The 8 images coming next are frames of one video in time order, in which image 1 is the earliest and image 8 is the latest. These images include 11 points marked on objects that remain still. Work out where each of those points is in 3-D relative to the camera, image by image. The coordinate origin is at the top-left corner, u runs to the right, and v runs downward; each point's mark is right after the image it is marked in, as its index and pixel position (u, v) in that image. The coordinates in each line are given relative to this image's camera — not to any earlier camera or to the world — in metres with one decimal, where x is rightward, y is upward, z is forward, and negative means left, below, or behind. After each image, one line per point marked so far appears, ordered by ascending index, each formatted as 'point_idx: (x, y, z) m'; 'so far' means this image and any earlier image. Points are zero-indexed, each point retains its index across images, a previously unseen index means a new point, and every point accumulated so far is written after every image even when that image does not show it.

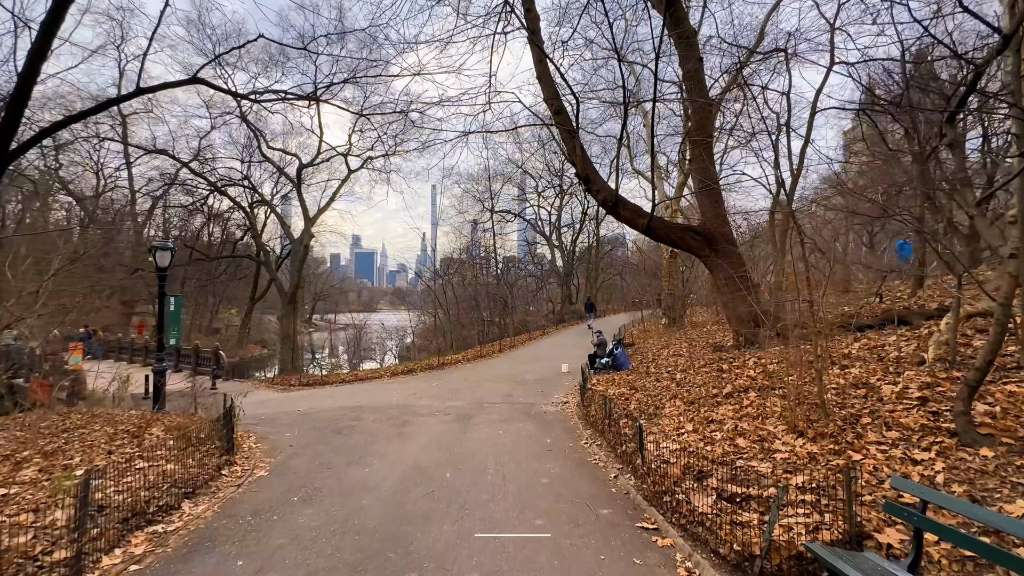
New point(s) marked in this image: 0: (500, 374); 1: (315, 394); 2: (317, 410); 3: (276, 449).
0: (-0.4, -2.9, +14.8) m
1: (-6.1, -3.3, +13.9) m
2: (-4.5, -2.9, +10.5) m
3: (-3.7, -2.5, +7.1) m
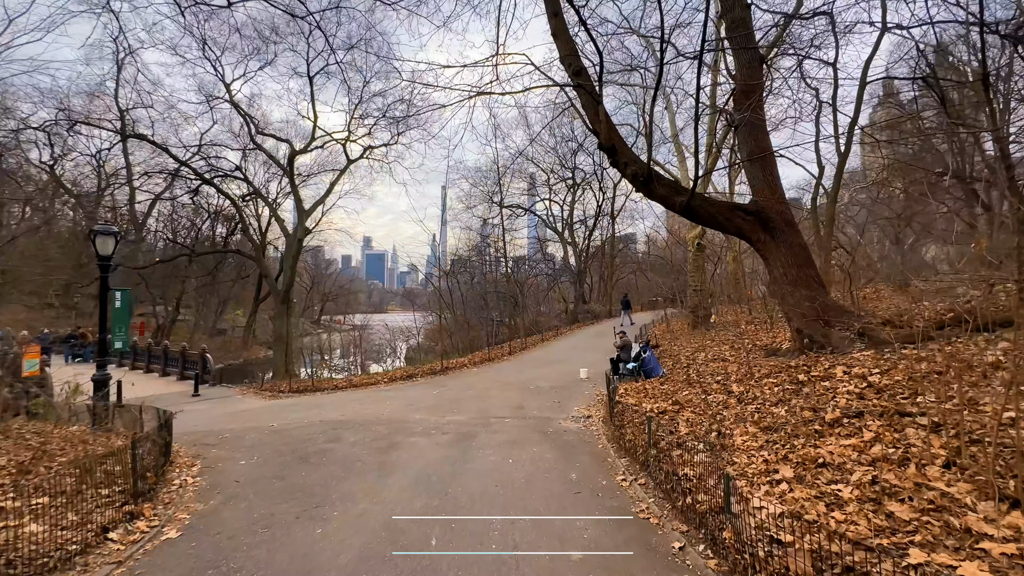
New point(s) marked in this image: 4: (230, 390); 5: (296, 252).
0: (-0.1, -2.7, +13.1) m
1: (-5.8, -3.1, +12.3) m
2: (-4.3, -2.7, +8.8) m
3: (-3.6, -2.4, +5.4) m
4: (-10.3, -3.7, +16.3) m
5: (-9.5, +1.6, +19.6) m
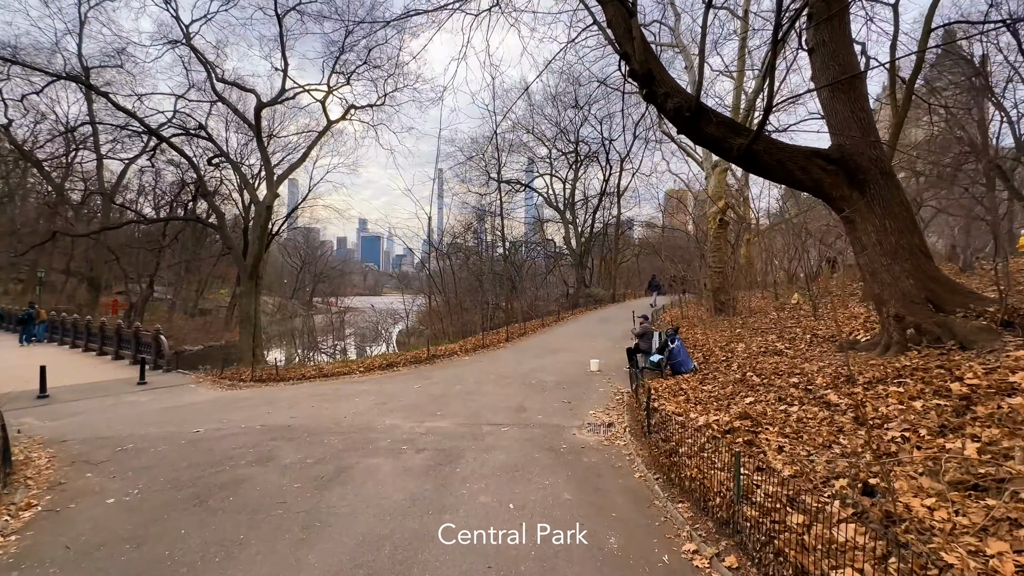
0: (-0.1, -2.1, +11.0) m
1: (-5.8, -2.5, +10.2) m
2: (-4.3, -2.2, +6.7) m
3: (-3.5, -2.0, +3.3) m
4: (-10.4, -2.8, +14.2) m
5: (-9.5, +2.6, +17.3) m
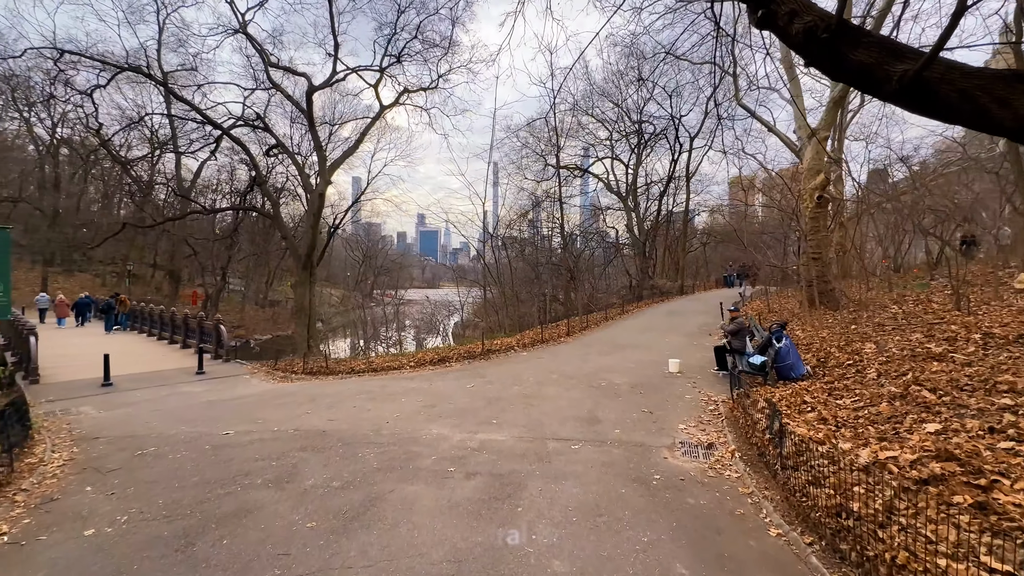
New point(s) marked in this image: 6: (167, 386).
0: (+1.3, -1.8, +9.7) m
1: (-4.5, -2.2, +9.5) m
2: (-3.4, -2.0, +5.9) m
3: (-3.1, -1.8, +2.4) m
4: (-8.5, -2.5, +14.0) m
5: (-7.3, +3.0, +16.9) m
6: (-9.2, -2.6, +11.9) m
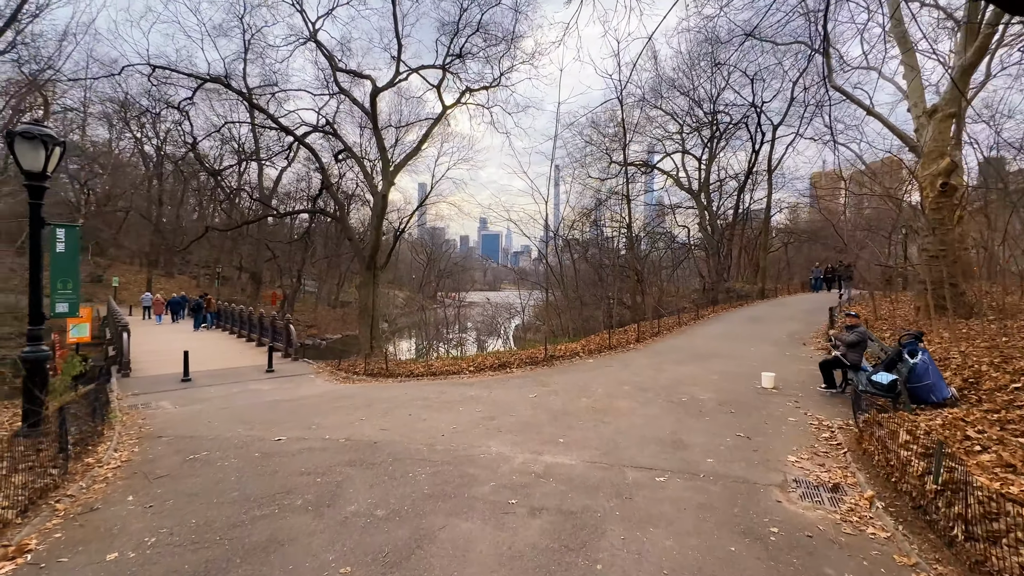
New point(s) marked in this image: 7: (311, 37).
0: (+2.6, -1.8, +8.6) m
1: (-3.1, -2.2, +9.3) m
2: (-2.6, -2.0, +5.5) m
3: (-2.7, -1.8, +2.0) m
4: (-6.5, -2.5, +14.3) m
5: (-4.9, +2.9, +17.0) m
6: (-7.5, -2.6, +12.2) m
7: (-7.9, +9.8, +17.5) m
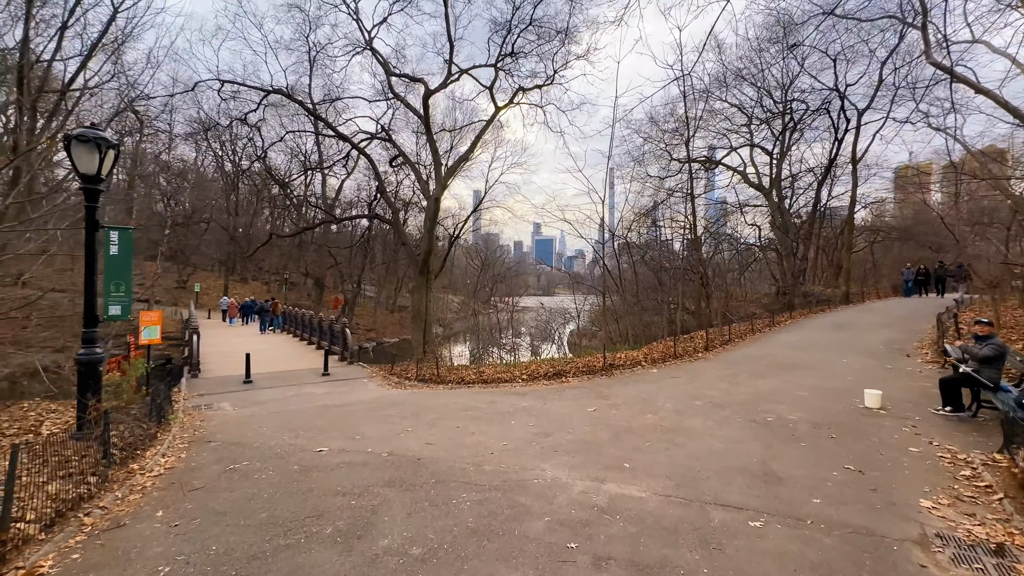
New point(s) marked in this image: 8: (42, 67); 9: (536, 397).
0: (+3.6, -1.9, +7.6) m
1: (-2.1, -2.3, +8.9) m
2: (-1.9, -2.0, +5.2) m
3: (-2.5, -1.8, +1.7) m
4: (-4.8, -2.6, +14.3) m
5: (-2.9, +2.8, +16.9) m
6: (-6.0, -2.7, +12.4) m
7: (-5.8, +9.7, +17.8) m
8: (-13.4, +6.3, +12.8) m
9: (+0.5, -2.0, +8.4) m
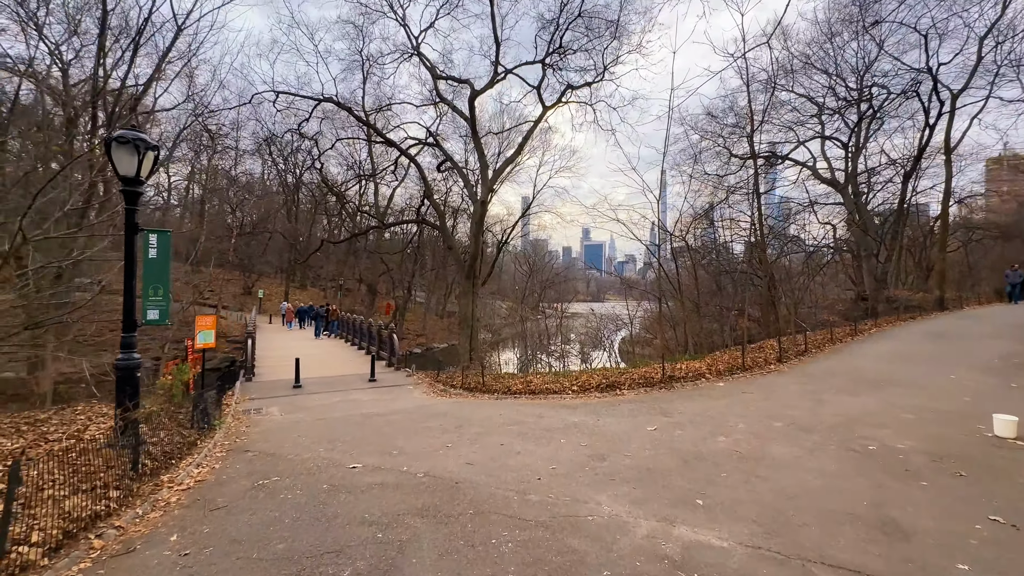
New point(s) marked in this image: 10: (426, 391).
0: (+4.3, -1.9, +6.6) m
1: (-1.1, -2.4, +8.5) m
2: (-1.4, -2.0, +4.7) m
3: (-2.3, -1.8, +1.3) m
4: (-3.3, -2.8, +14.1) m
5: (-1.1, +2.6, +16.5) m
6: (-4.7, -2.8, +12.3) m
7: (-3.9, +9.4, +17.9) m
8: (-12.1, +6.1, +13.6) m
9: (+1.3, -2.1, +7.7) m
10: (-2.4, -2.8, +12.2) m
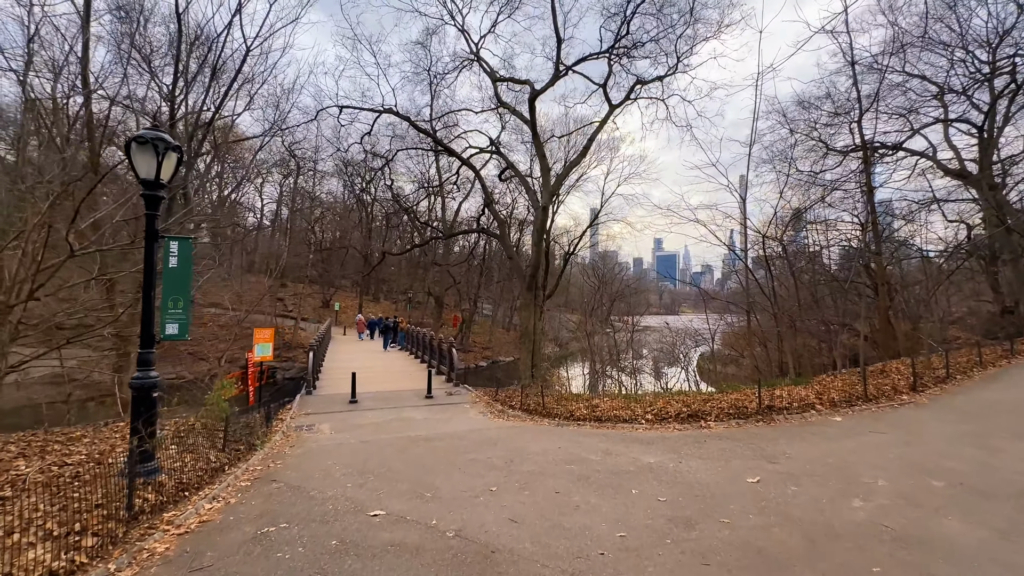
0: (+5.0, -2.0, +4.7) m
1: (-0.1, -2.5, +7.4) m
2: (-1.0, -2.1, +3.8) m
3: (-2.4, -1.8, +0.6) m
4: (-1.4, -3.1, +13.3) m
5: (+1.1, +2.2, +15.5) m
6: (-3.0, -3.2, +11.8) m
7: (-1.4, +9.0, +17.5) m
8: (-10.1, +5.7, +14.4) m
9: (+2.2, -2.3, +6.3) m
10: (-0.8, -3.1, +11.3) m
